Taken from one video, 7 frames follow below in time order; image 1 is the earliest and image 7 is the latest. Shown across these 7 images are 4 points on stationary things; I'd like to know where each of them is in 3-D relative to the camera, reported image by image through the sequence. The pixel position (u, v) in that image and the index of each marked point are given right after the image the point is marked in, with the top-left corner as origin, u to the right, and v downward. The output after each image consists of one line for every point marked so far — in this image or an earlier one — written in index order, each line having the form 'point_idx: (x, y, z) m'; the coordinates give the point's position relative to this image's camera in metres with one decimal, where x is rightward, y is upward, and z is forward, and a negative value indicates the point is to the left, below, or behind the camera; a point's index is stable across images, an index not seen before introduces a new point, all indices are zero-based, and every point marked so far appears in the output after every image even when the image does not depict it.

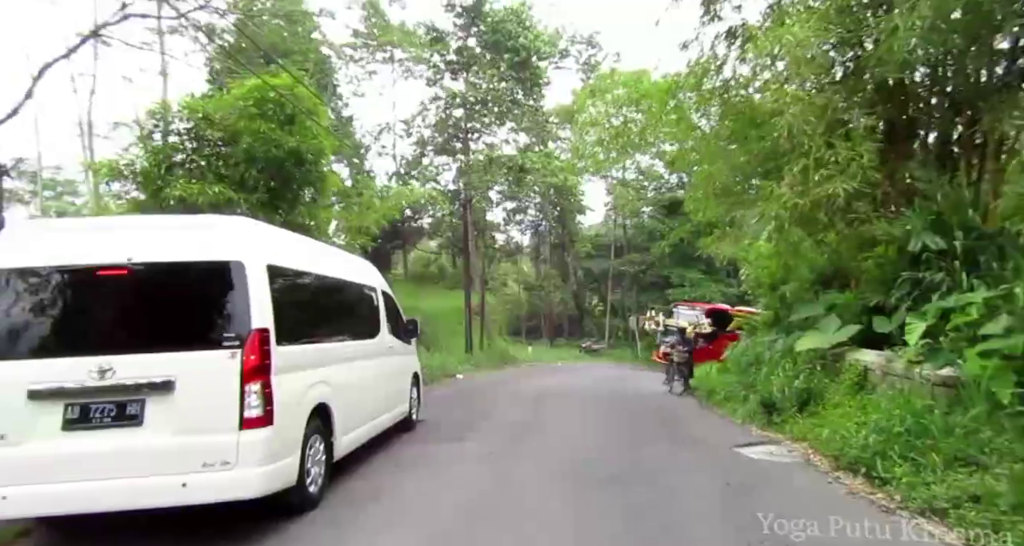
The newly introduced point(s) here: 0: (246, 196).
0: (-4.5, +1.3, +10.6) m
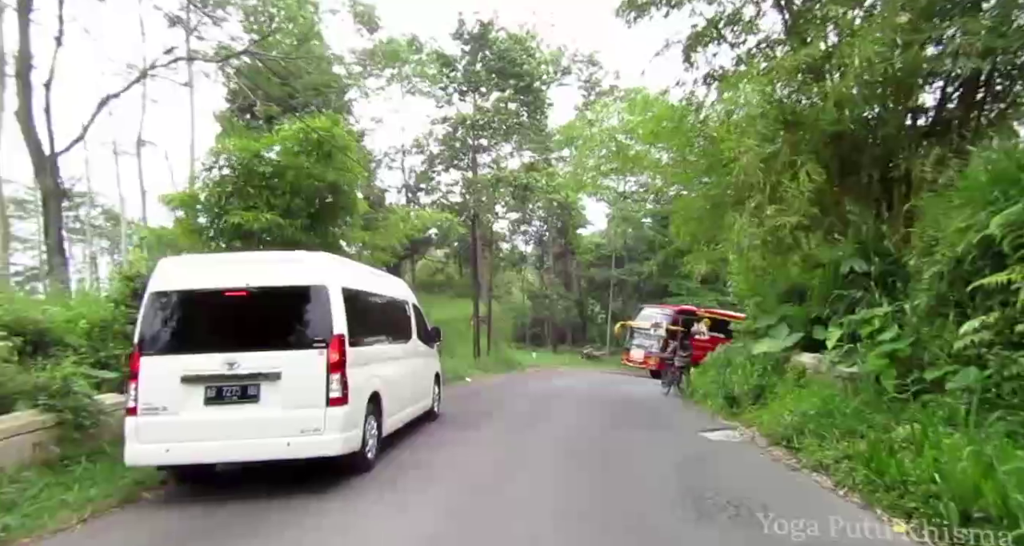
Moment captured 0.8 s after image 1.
0: (-4.3, +1.0, +12.4) m
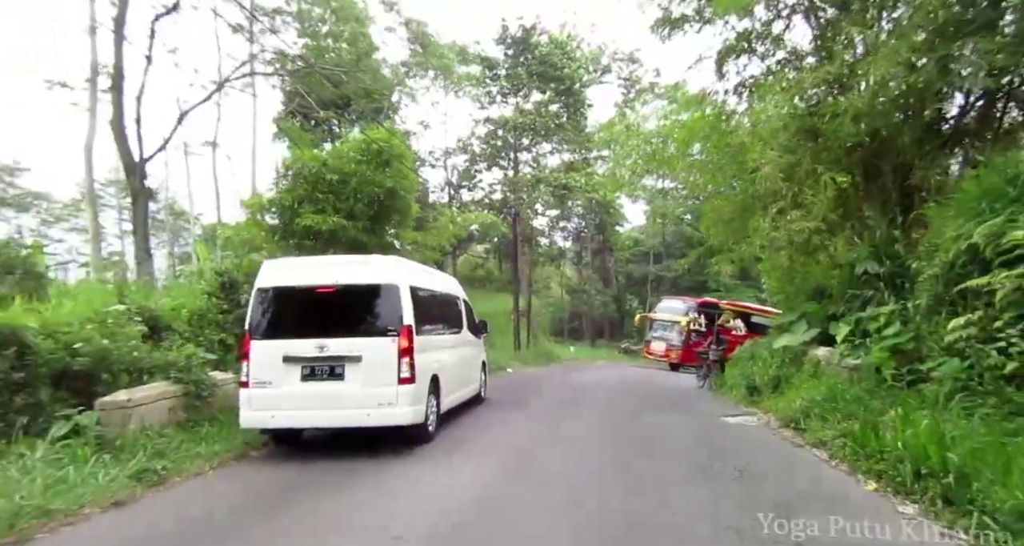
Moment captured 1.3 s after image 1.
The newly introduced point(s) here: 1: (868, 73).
0: (-3.5, +1.1, +13.8) m
1: (+5.5, +3.1, +9.8) m
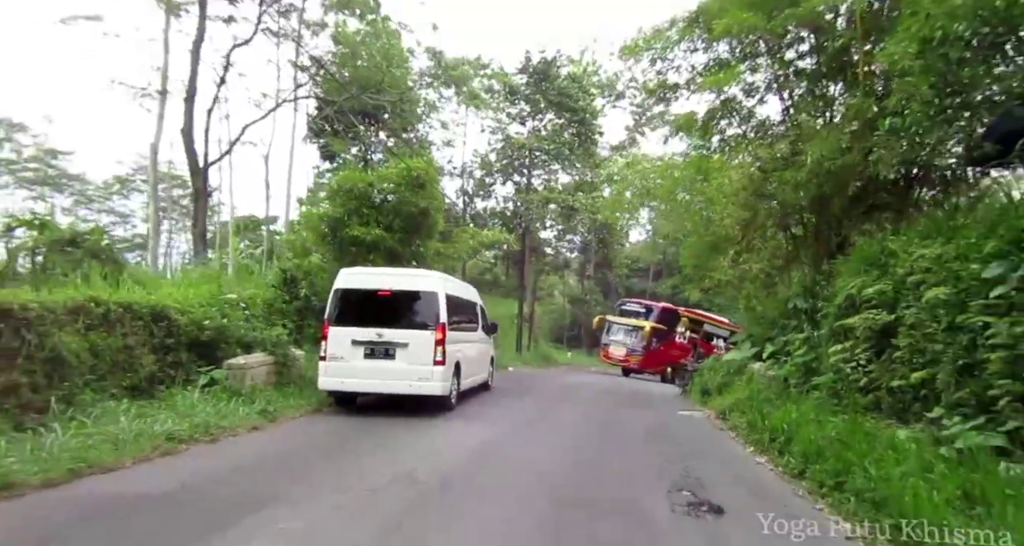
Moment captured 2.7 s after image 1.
0: (-3.2, +1.0, +16.6) m
1: (+5.9, +2.5, +12.6) m
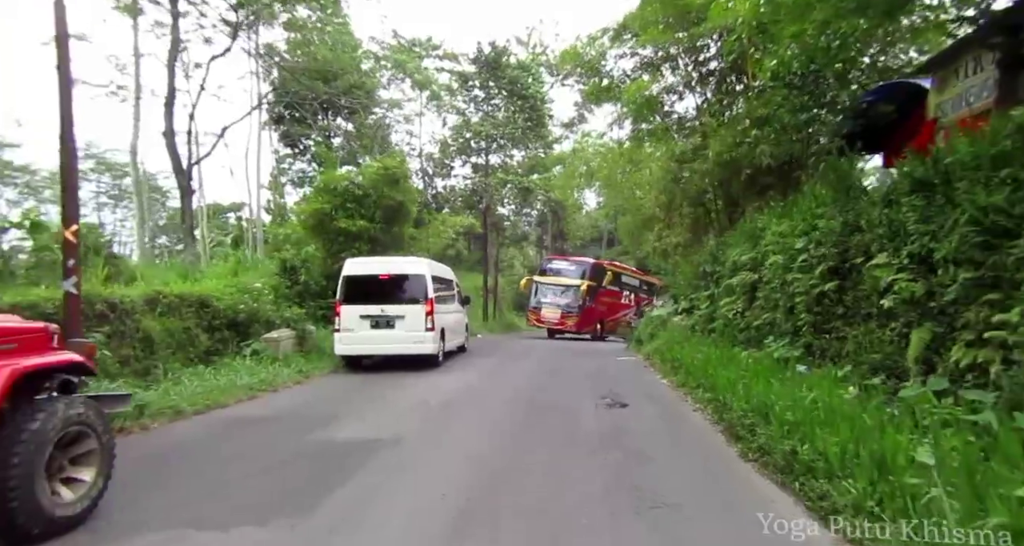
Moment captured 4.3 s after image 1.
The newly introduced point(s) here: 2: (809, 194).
0: (-4.3, +1.5, +19.3) m
1: (+4.9, +3.2, +15.8) m
2: (+4.9, +1.3, +10.6) m
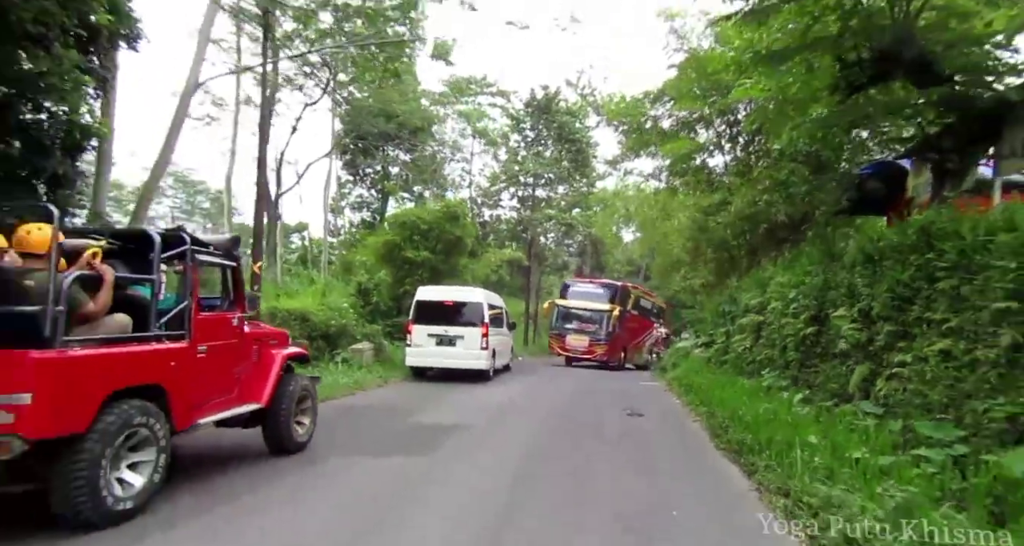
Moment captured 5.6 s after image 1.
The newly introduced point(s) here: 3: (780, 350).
0: (-2.7, +0.6, +22.1) m
1: (+6.3, +2.1, +18.1) m
2: (+5.9, +0.4, +12.8) m
3: (+5.0, -1.4, +12.0) m
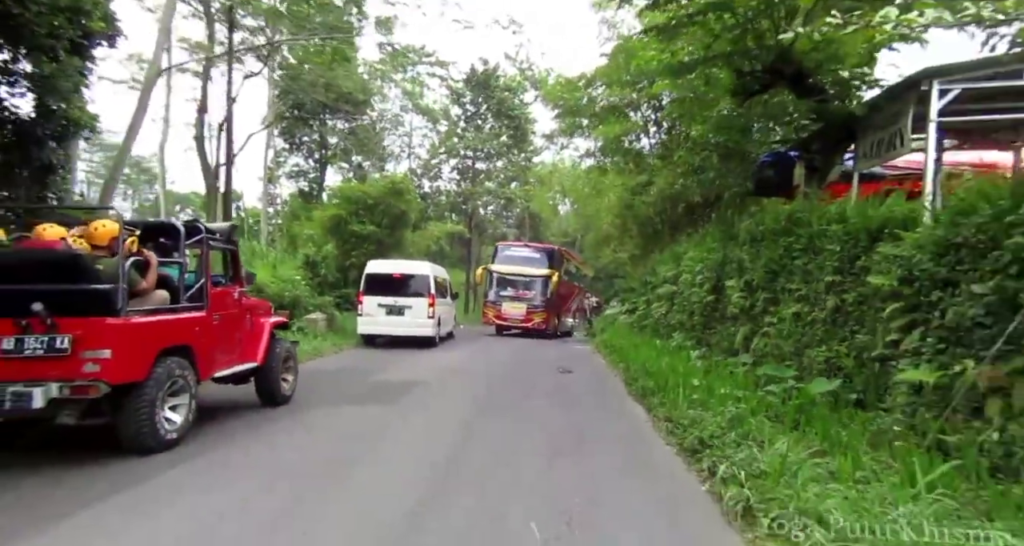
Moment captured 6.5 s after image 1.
0: (-4.8, +1.6, +23.1) m
1: (+4.5, +2.9, +20.0) m
2: (+4.7, +1.0, +14.8) m
3: (+3.8, -0.9, +13.9) m
